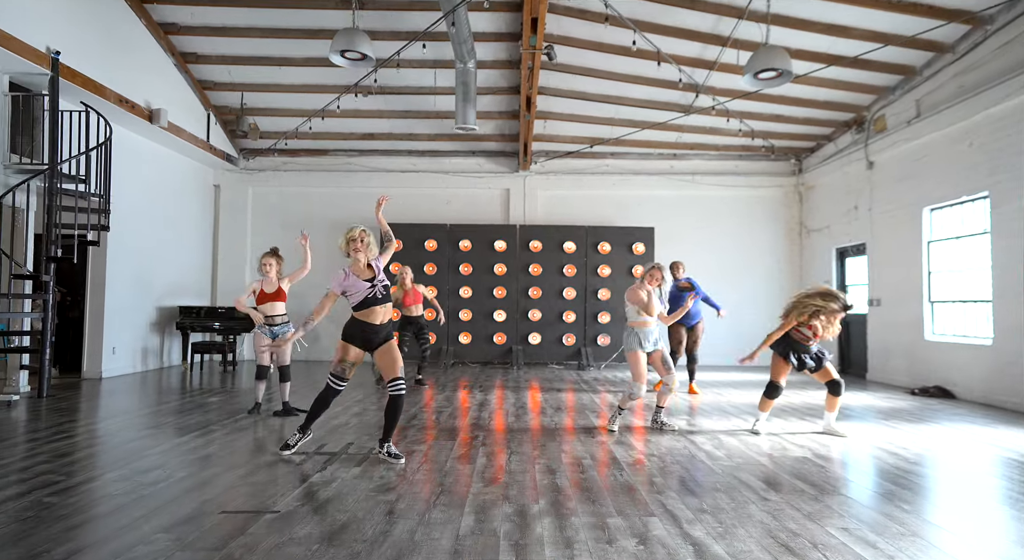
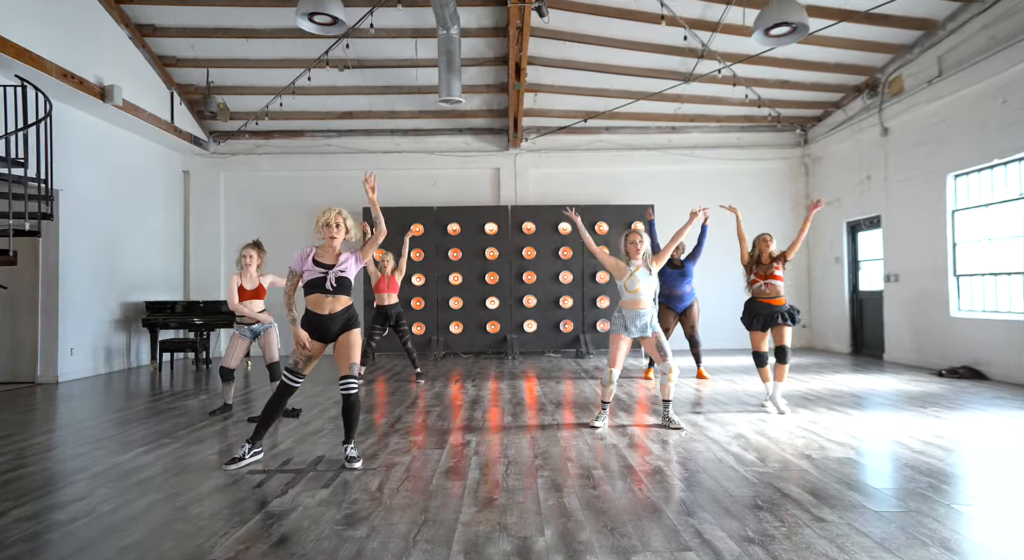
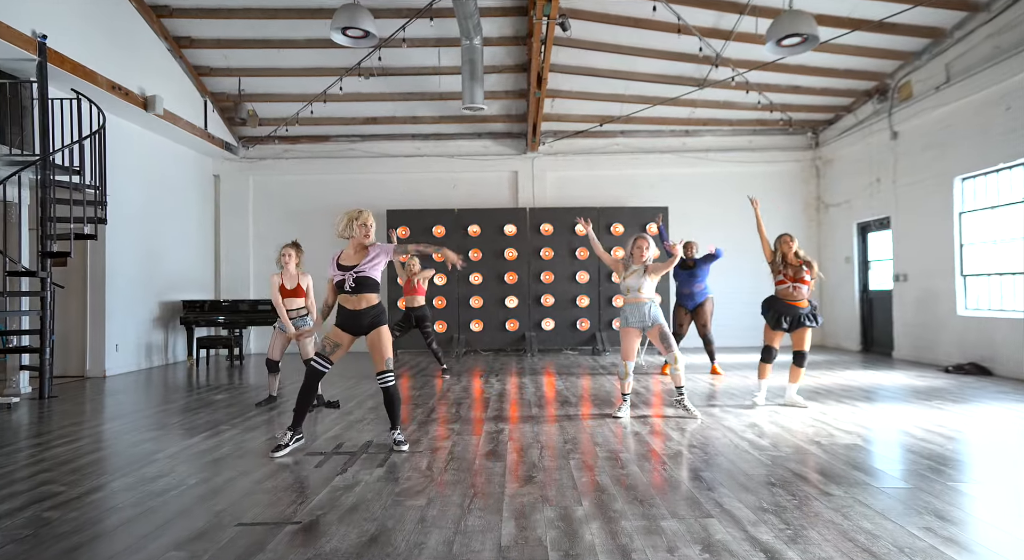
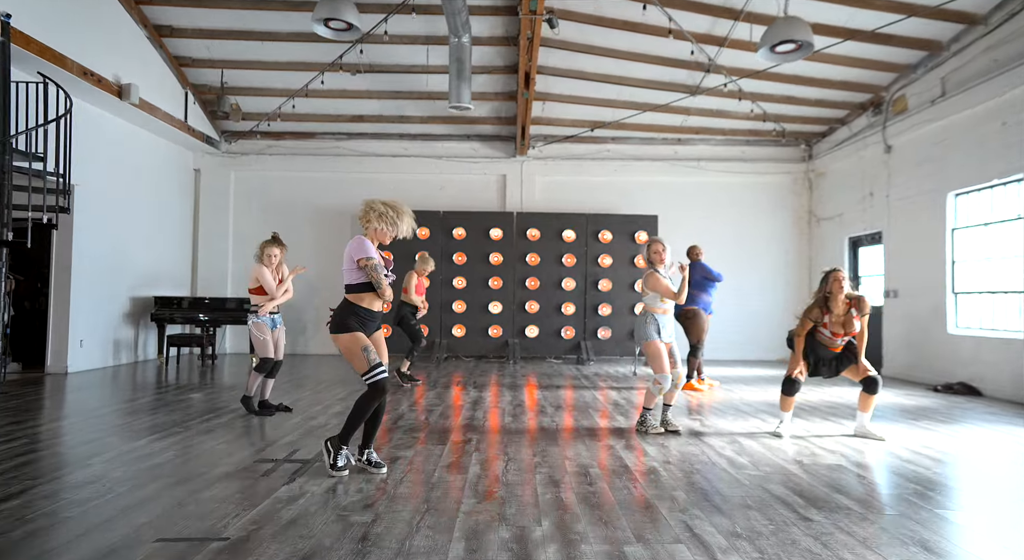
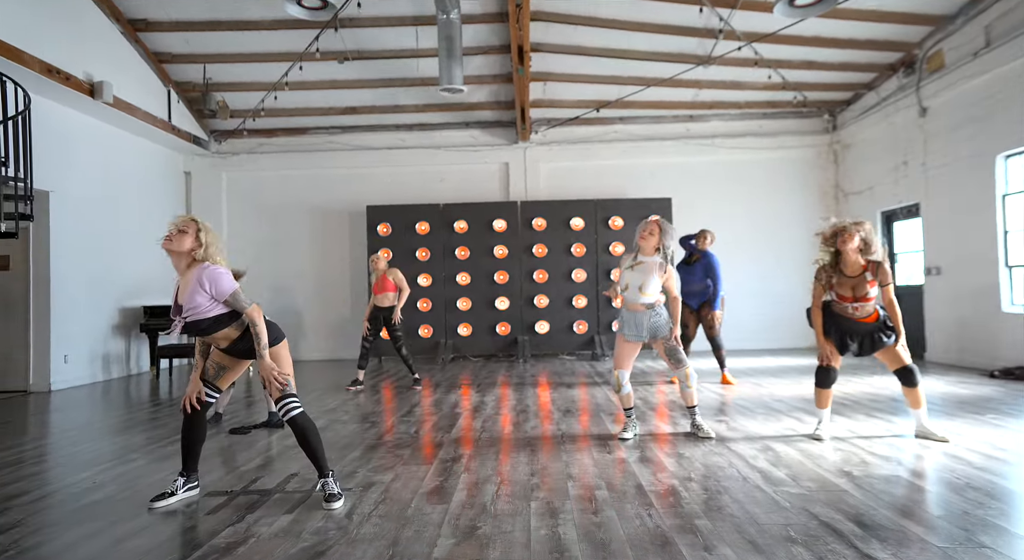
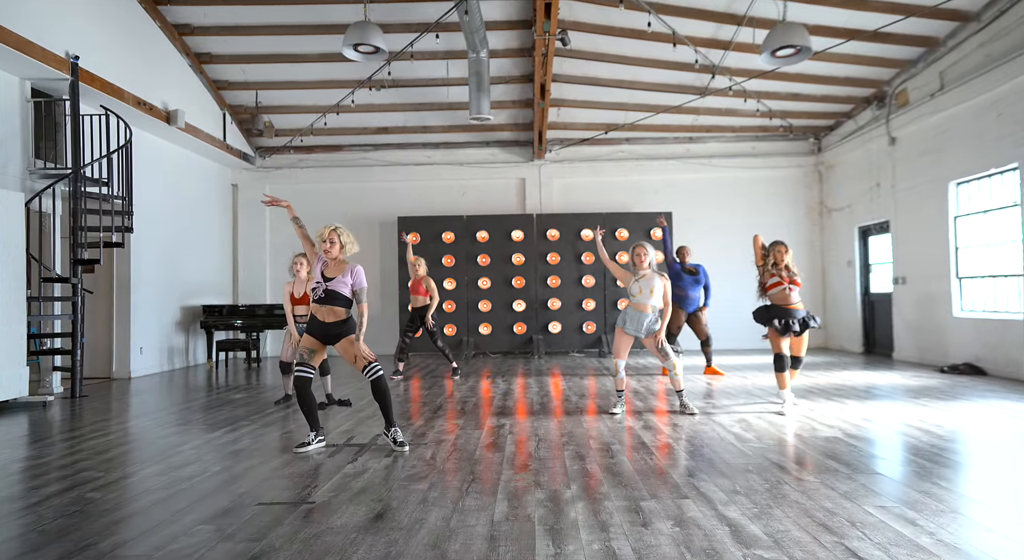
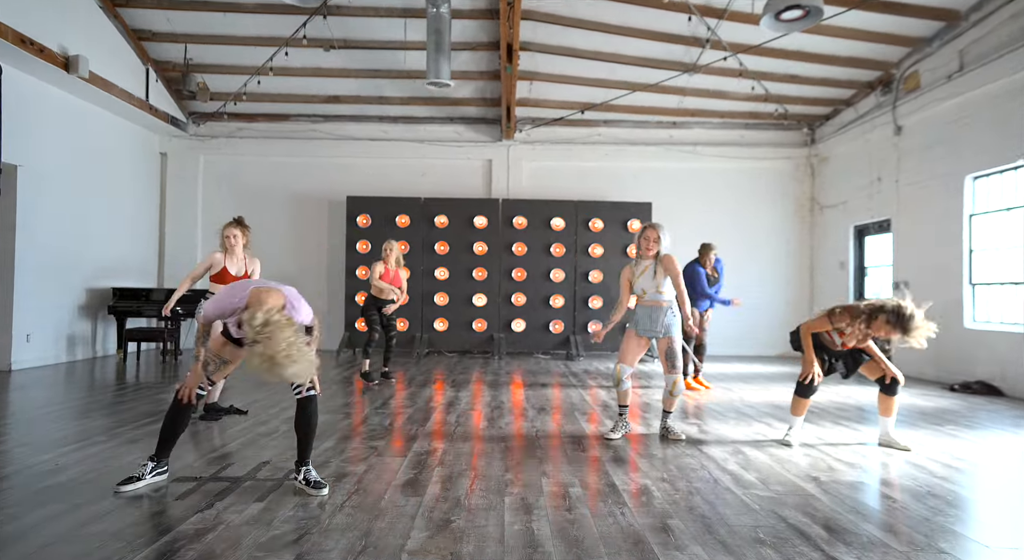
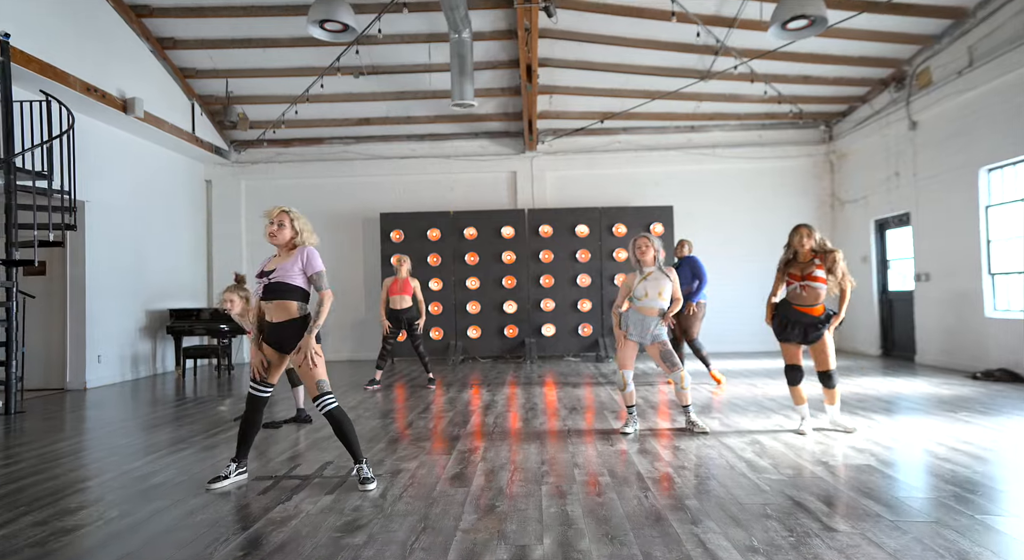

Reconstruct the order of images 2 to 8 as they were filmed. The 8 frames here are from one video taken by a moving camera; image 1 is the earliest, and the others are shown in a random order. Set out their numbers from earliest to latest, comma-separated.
4, 7, 5, 8, 6, 3, 2
